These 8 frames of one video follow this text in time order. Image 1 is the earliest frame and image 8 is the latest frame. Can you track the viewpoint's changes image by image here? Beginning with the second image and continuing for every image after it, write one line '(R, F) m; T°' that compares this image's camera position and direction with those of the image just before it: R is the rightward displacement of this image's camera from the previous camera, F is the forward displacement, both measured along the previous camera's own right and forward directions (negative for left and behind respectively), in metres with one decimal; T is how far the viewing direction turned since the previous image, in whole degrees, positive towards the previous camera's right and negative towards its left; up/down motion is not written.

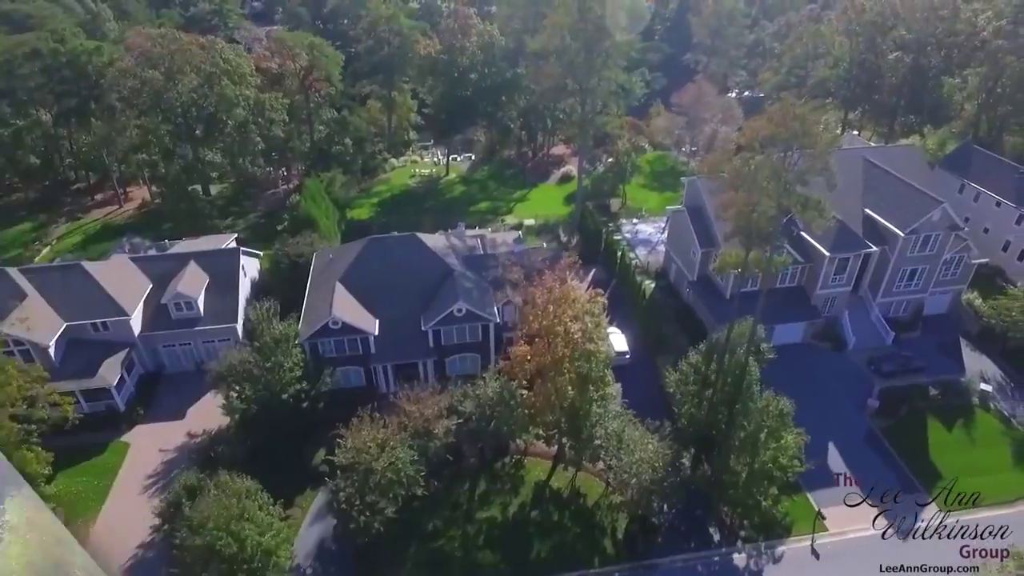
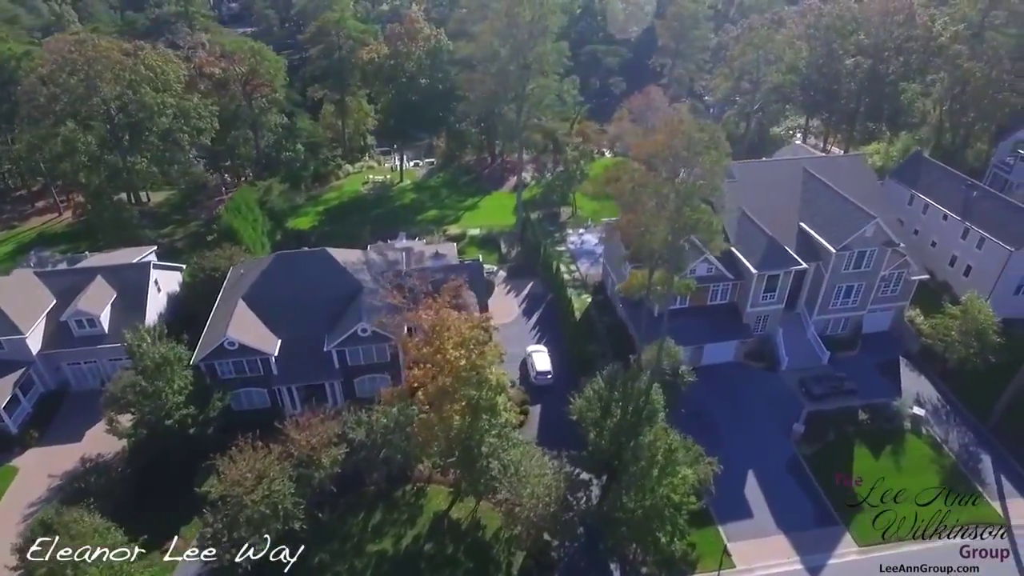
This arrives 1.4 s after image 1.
(+5.7, +1.6) m; 0°
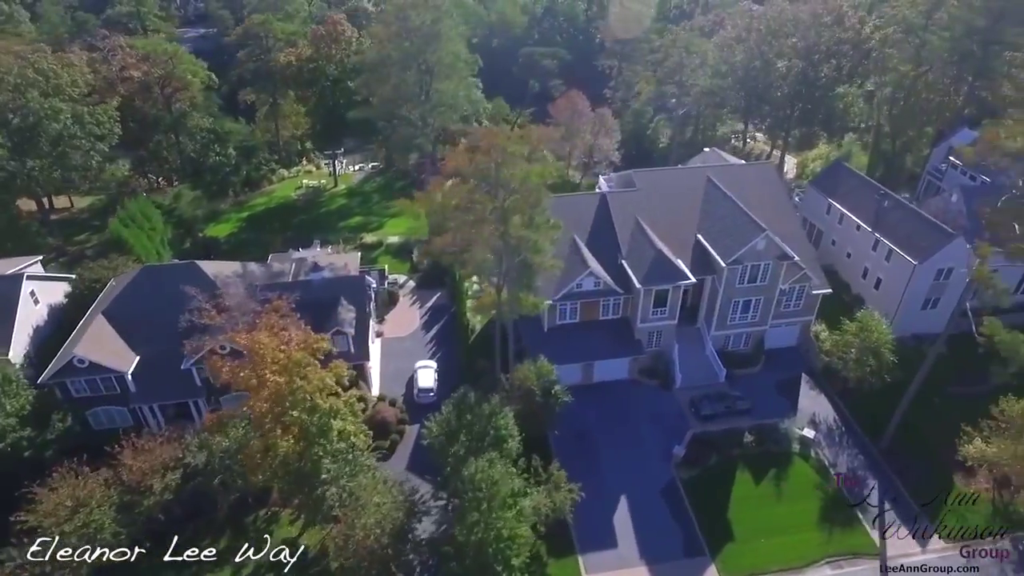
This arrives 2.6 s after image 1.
(+7.8, +1.5) m; 0°
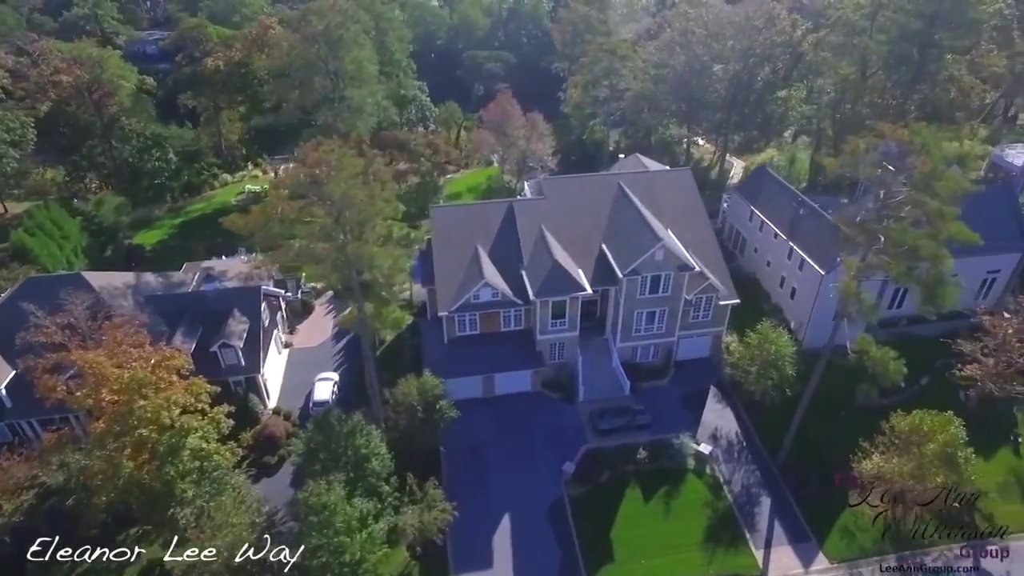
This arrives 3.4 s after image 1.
(+6.5, +0.9) m; 0°
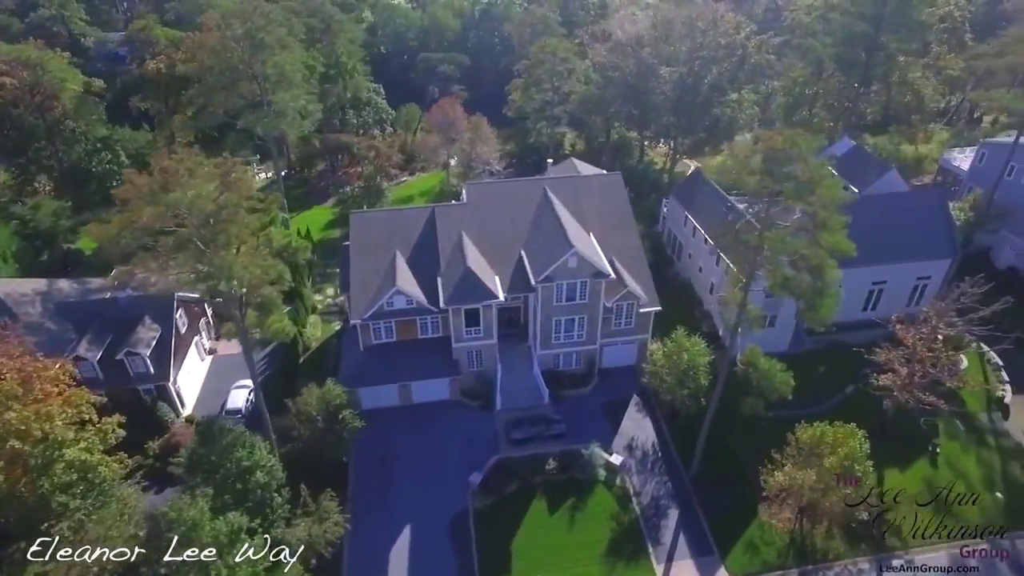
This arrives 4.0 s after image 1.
(+5.3, +0.6) m; 0°
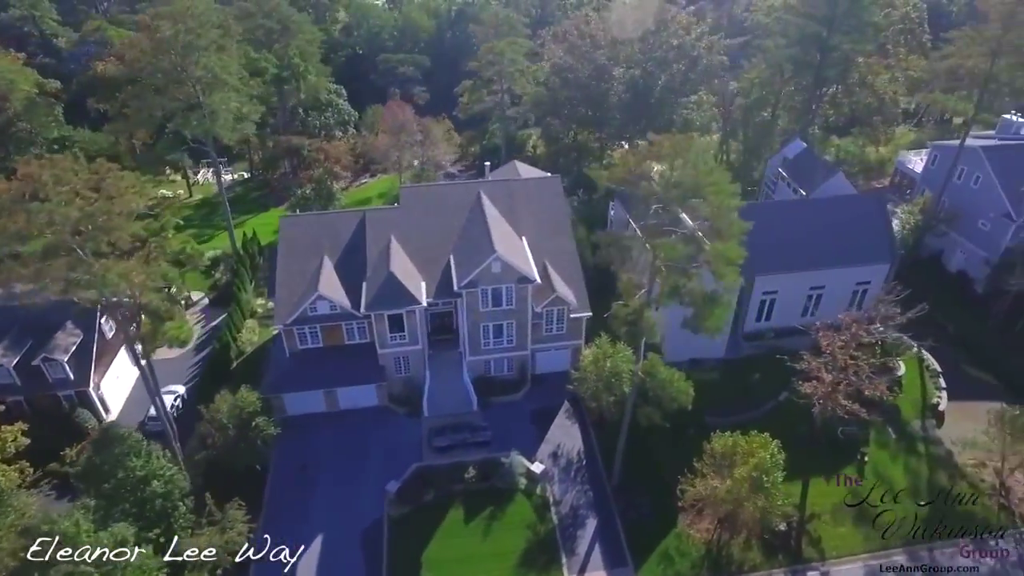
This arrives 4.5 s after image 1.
(+4.6, +0.5) m; 0°
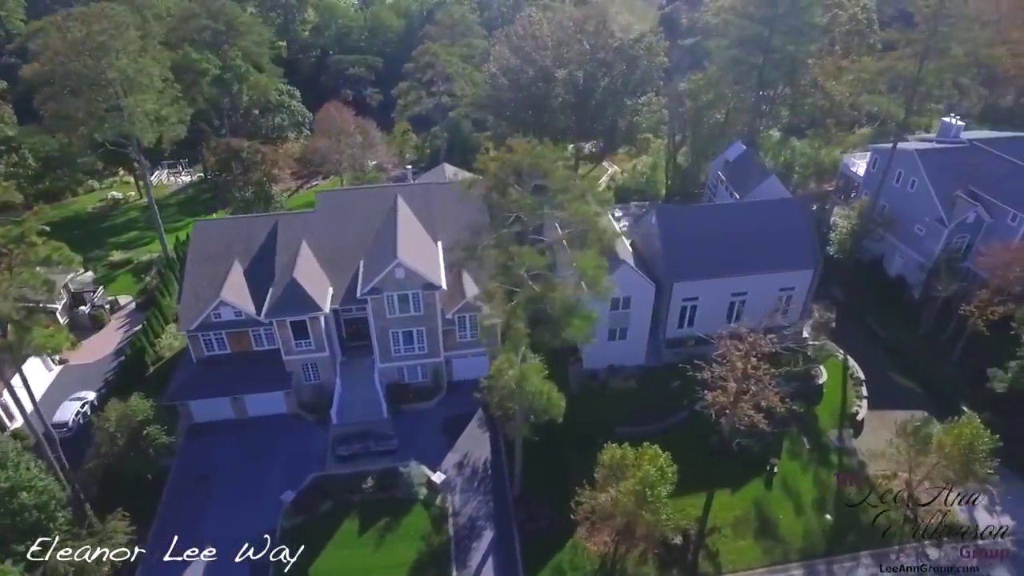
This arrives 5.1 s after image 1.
(+5.6, +0.6) m; 0°
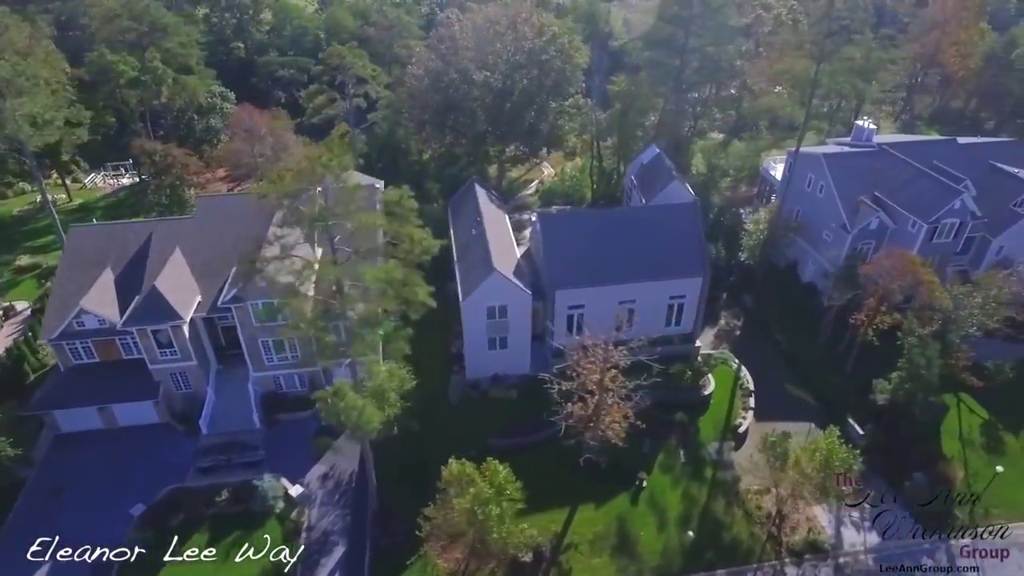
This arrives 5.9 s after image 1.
(+7.7, +0.9) m; 0°
